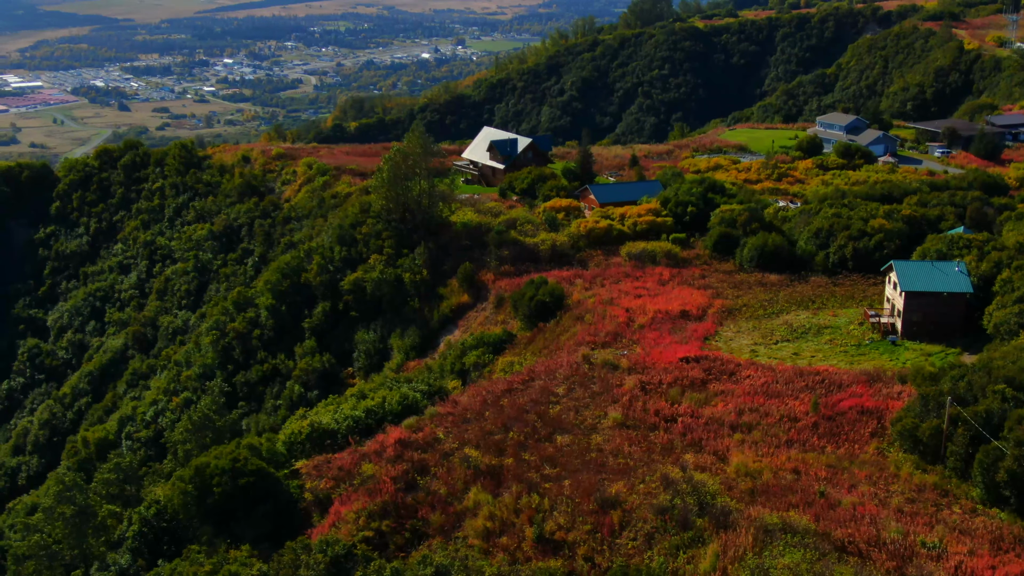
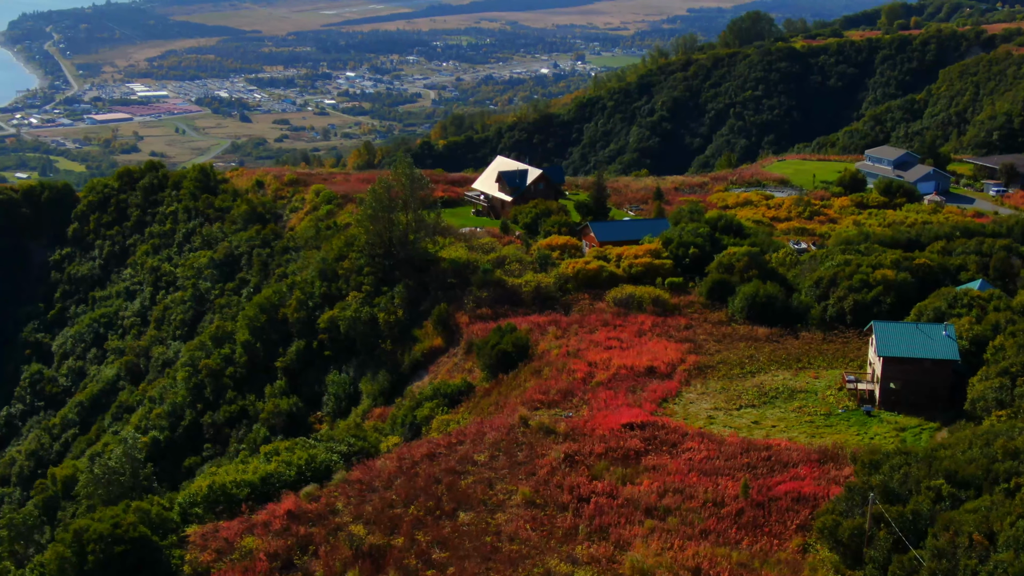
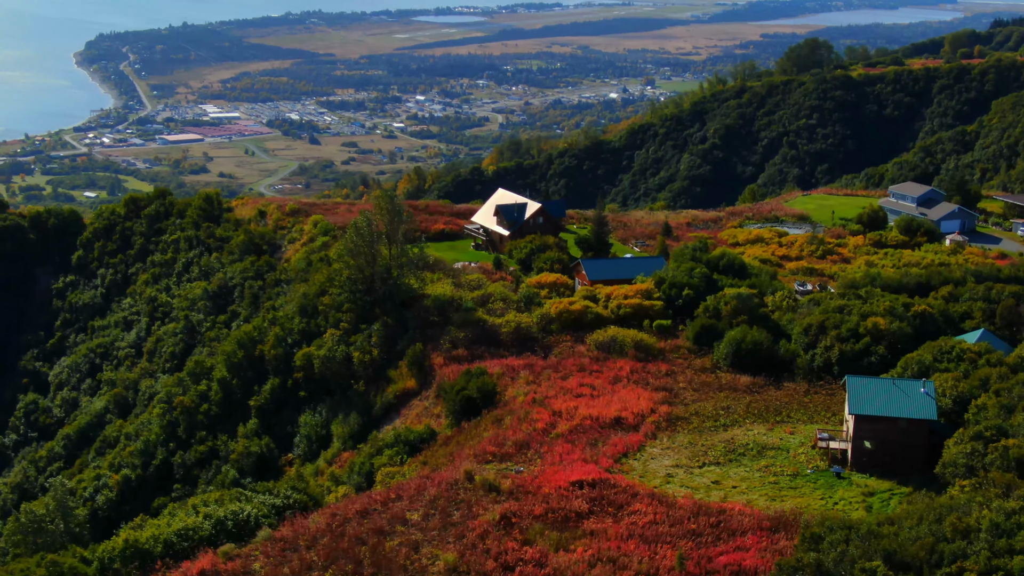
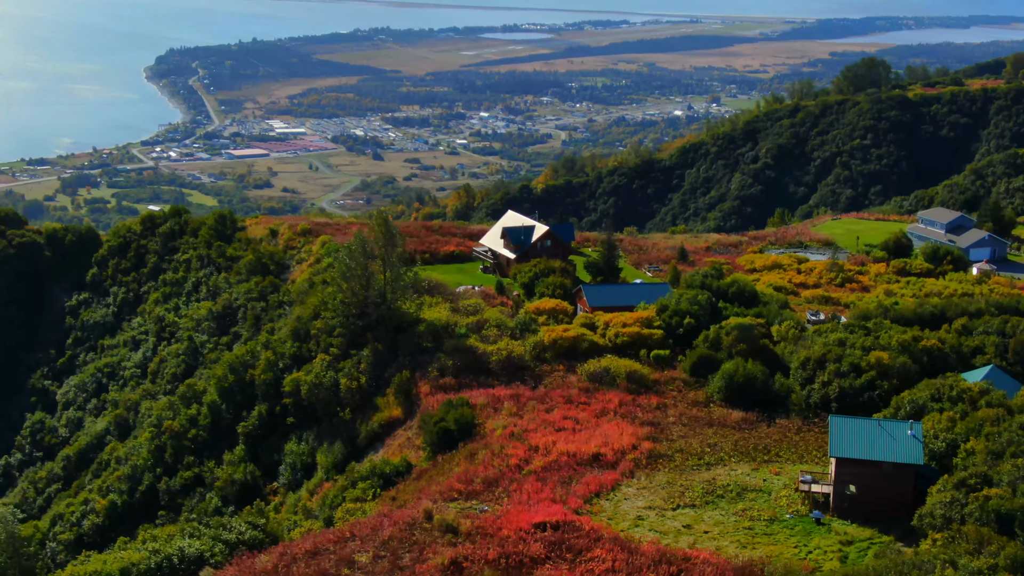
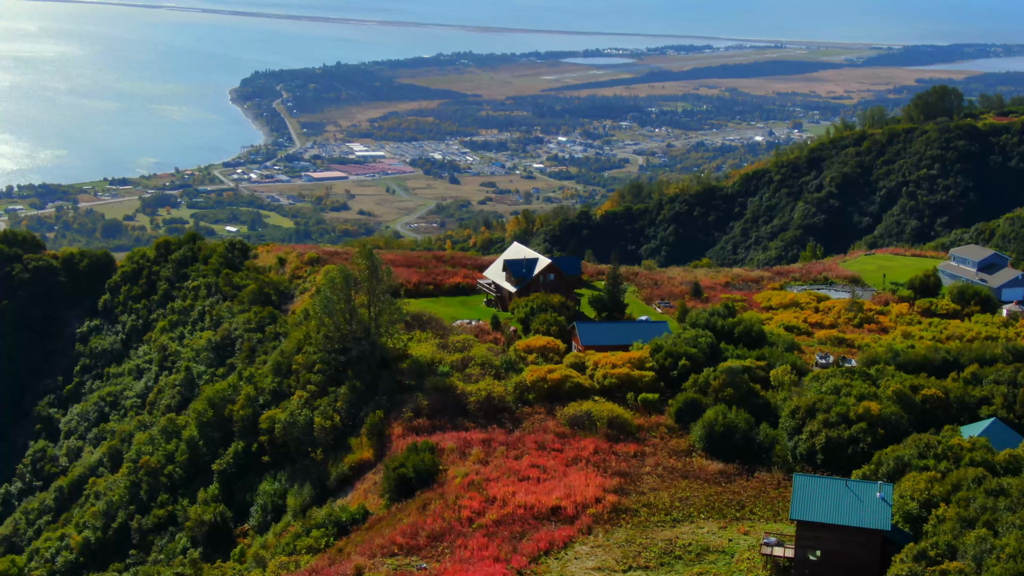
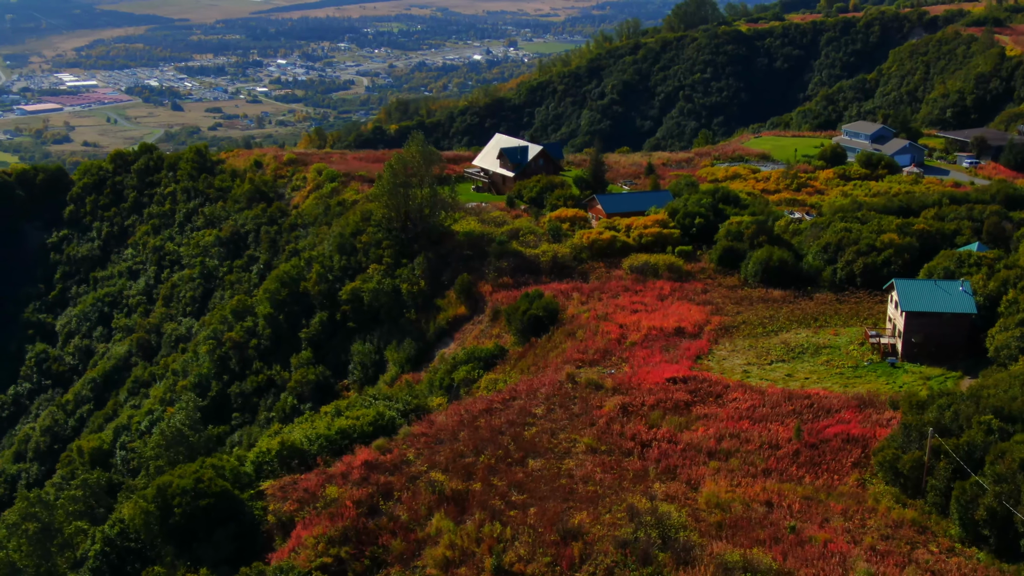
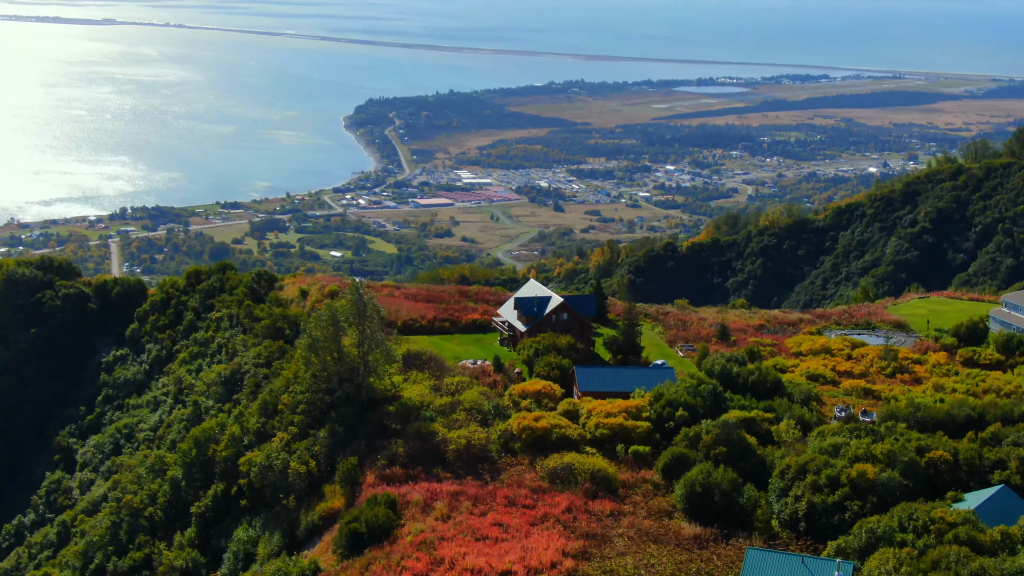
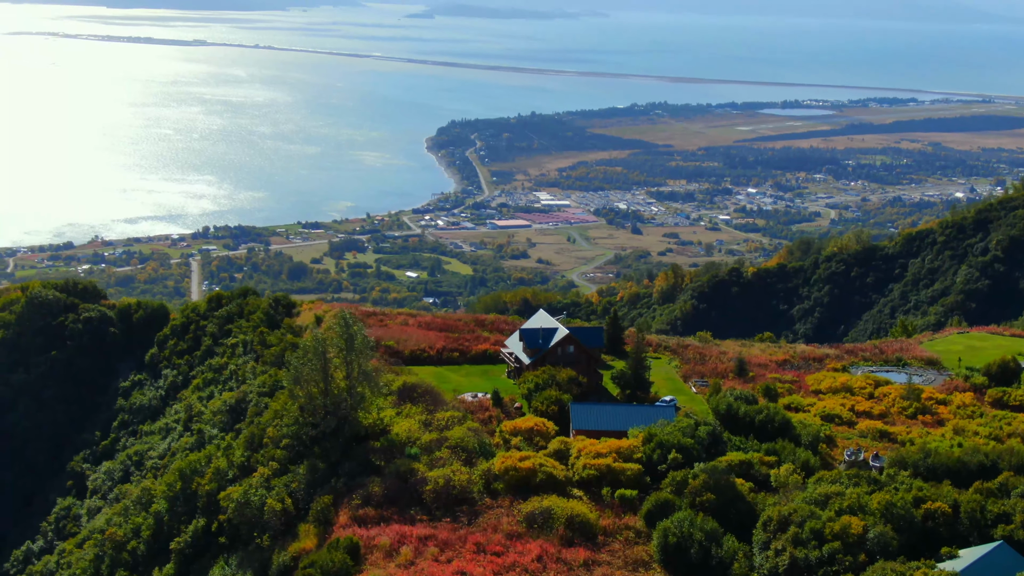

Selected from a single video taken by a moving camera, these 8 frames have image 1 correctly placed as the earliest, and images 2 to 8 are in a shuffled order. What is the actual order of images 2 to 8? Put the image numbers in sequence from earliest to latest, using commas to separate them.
6, 2, 3, 4, 5, 7, 8
